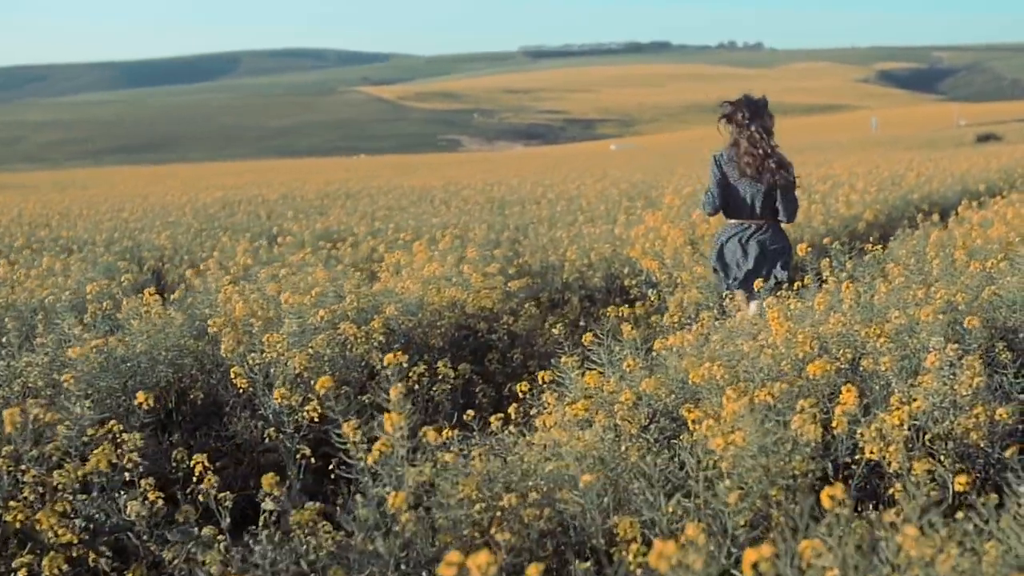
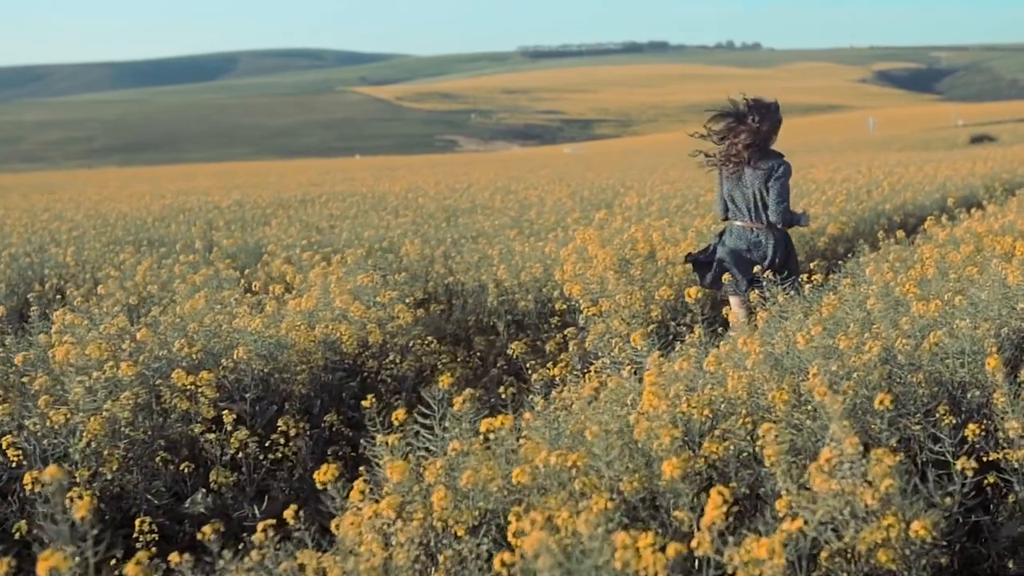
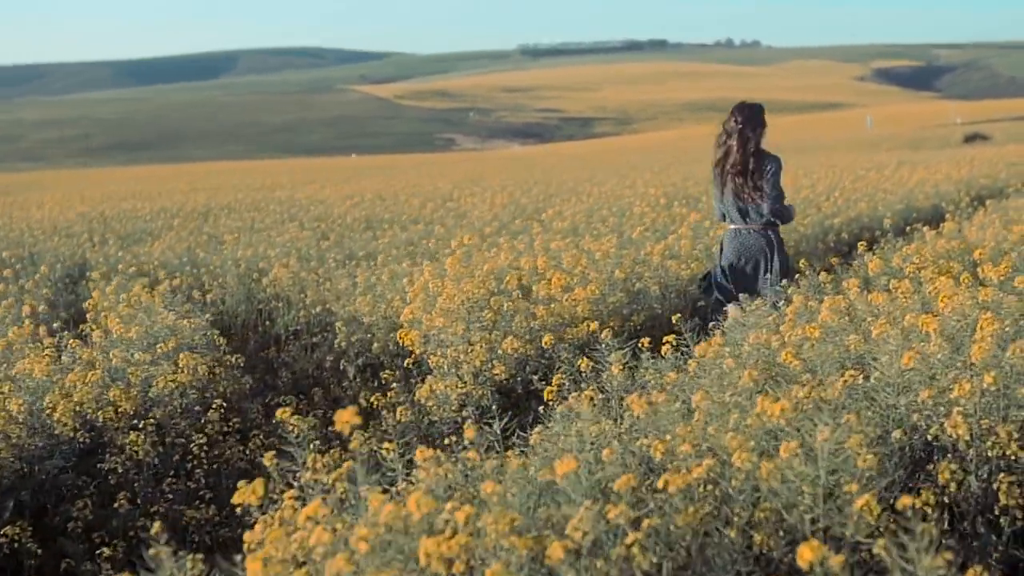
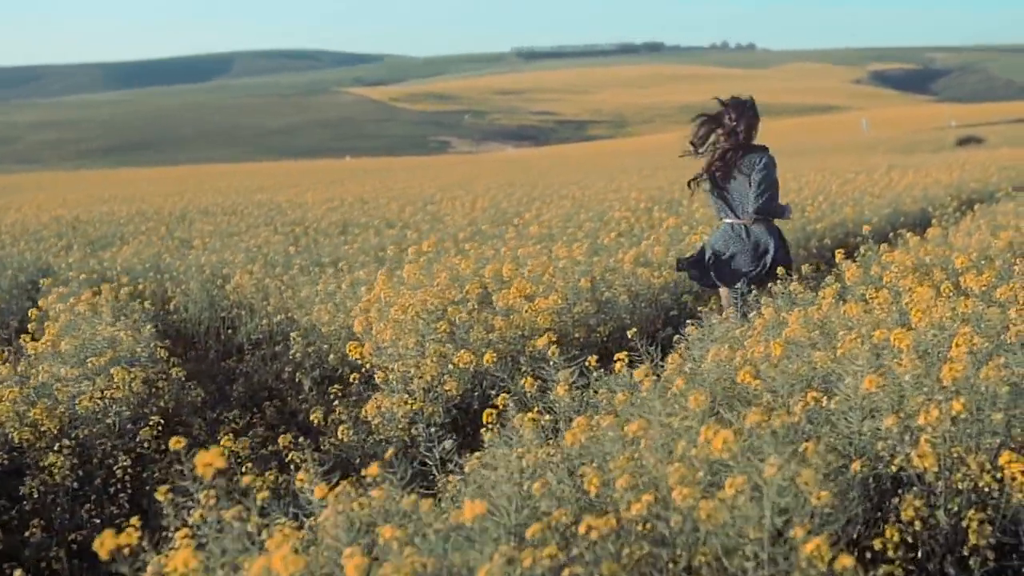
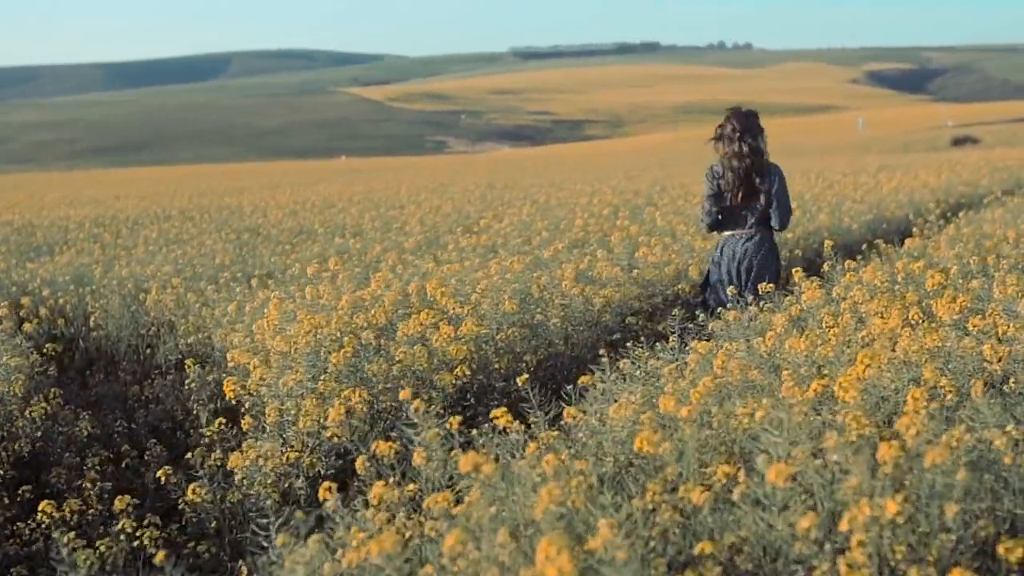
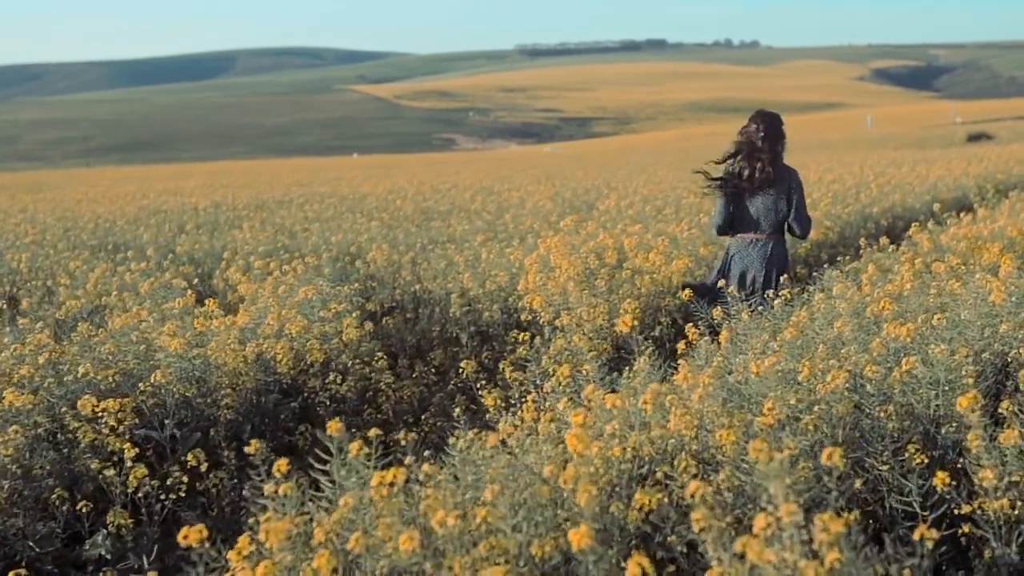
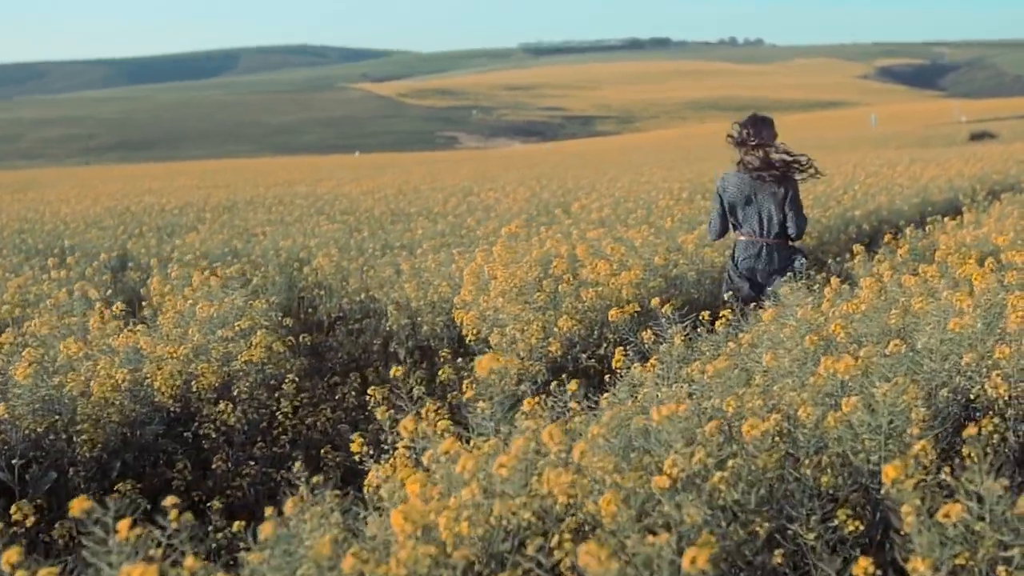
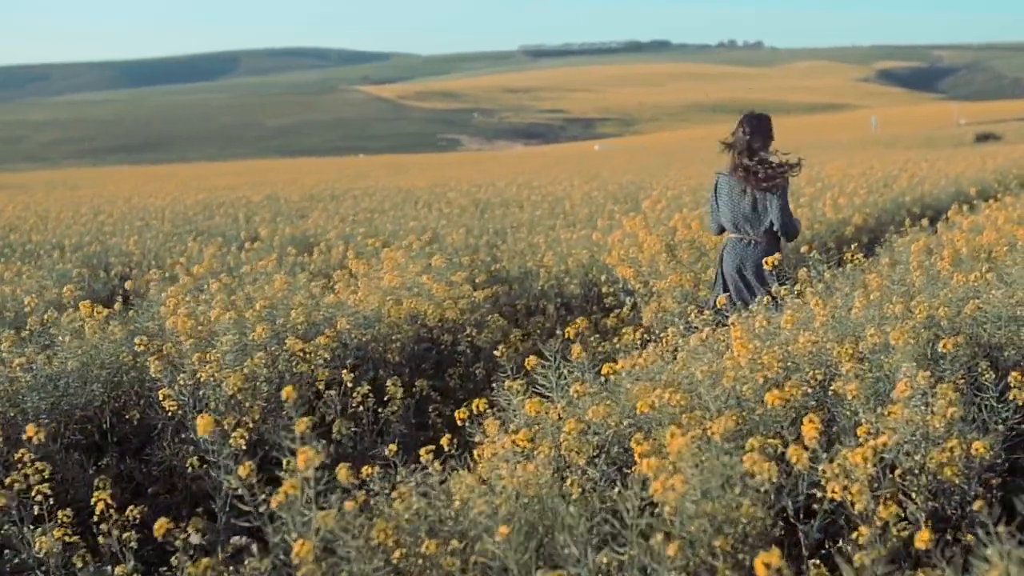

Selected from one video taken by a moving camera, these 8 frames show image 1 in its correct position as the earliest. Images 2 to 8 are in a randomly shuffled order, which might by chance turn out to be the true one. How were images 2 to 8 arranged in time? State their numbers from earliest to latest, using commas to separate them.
8, 2, 6, 7, 3, 4, 5
